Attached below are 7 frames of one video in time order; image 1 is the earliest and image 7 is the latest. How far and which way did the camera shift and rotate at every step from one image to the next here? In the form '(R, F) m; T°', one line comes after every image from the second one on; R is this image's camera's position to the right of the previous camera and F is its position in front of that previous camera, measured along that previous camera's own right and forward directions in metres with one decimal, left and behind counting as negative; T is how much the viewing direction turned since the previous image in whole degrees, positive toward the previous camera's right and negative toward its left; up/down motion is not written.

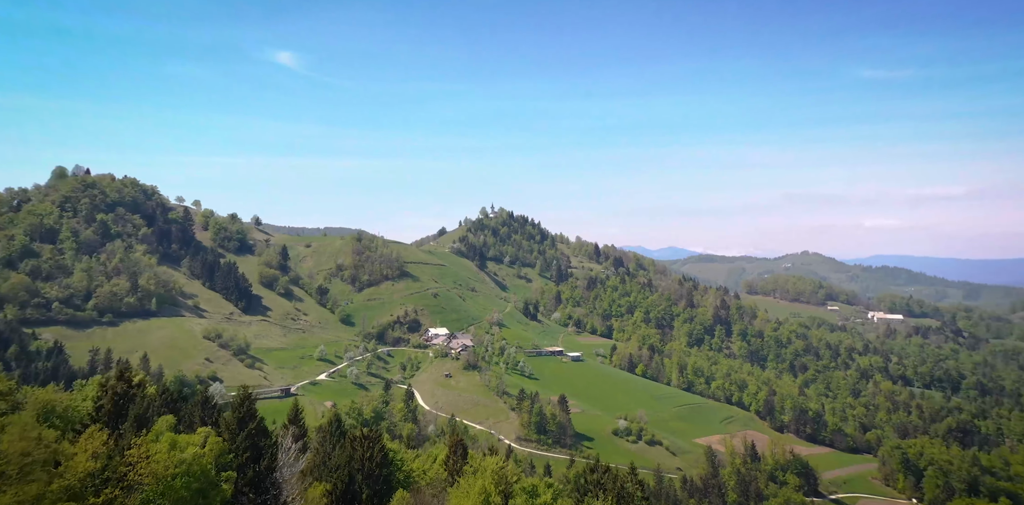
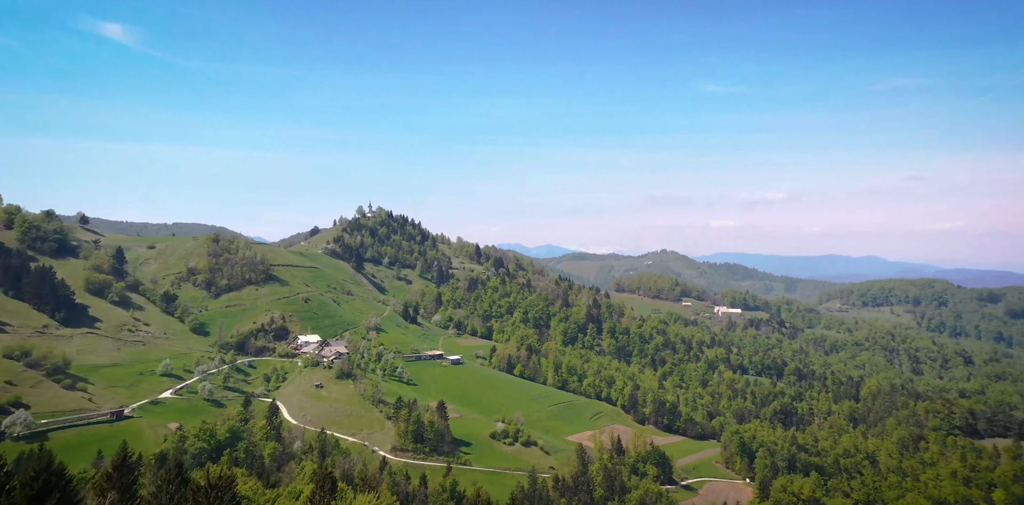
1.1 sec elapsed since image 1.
(-4.4, +1.8) m; +13°
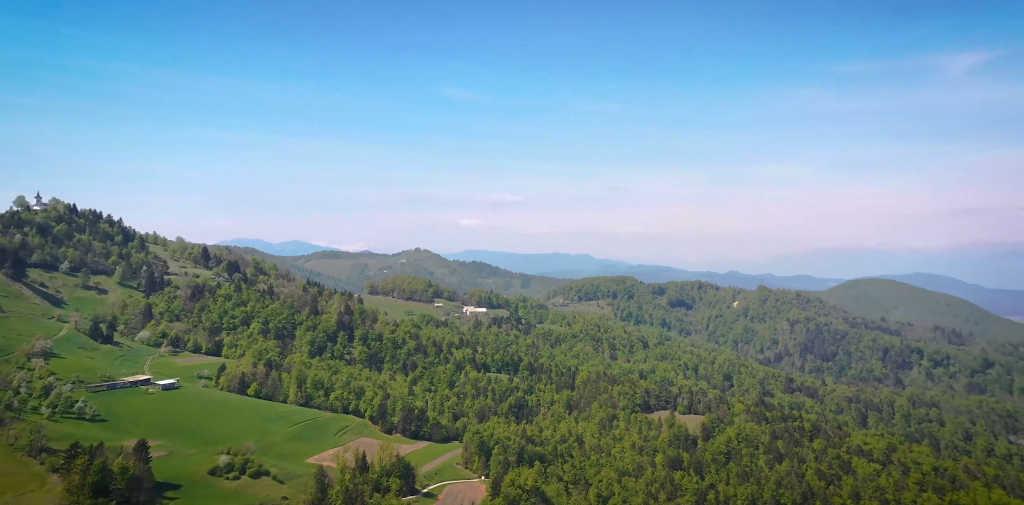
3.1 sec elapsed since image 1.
(-2.1, +6.6) m; +20°
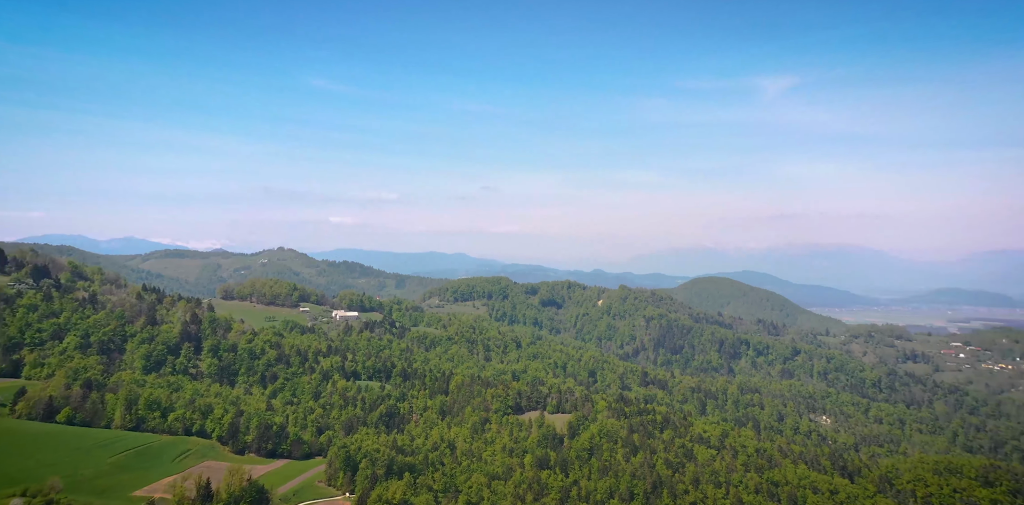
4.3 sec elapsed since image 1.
(-0.1, +4.3) m; +8°
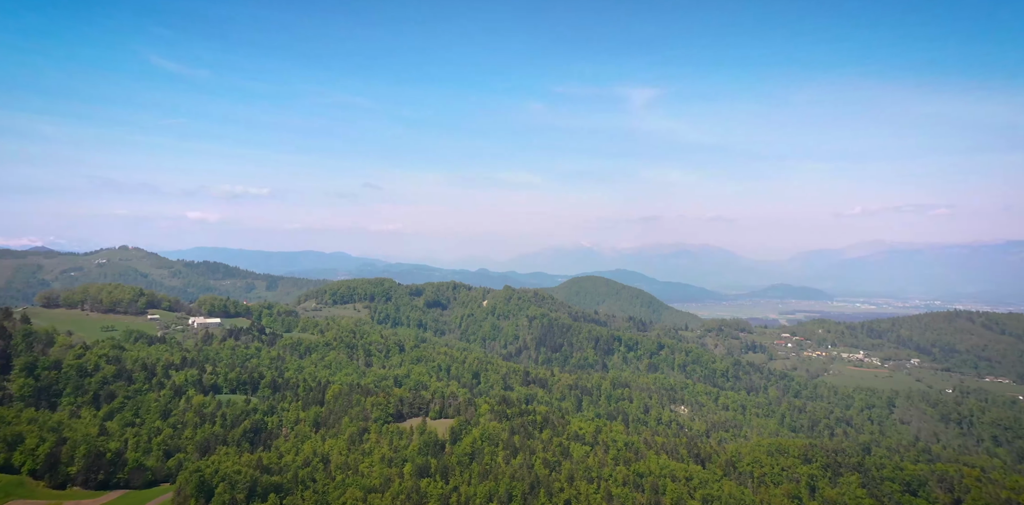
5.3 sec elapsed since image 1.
(+0.3, +4.8) m; +8°
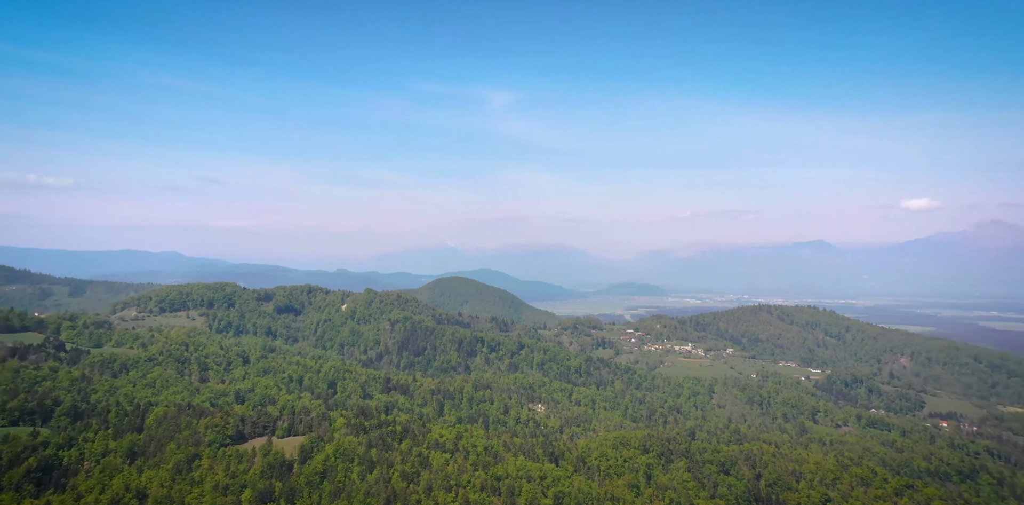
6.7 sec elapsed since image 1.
(+0.9, +7.8) m; +9°
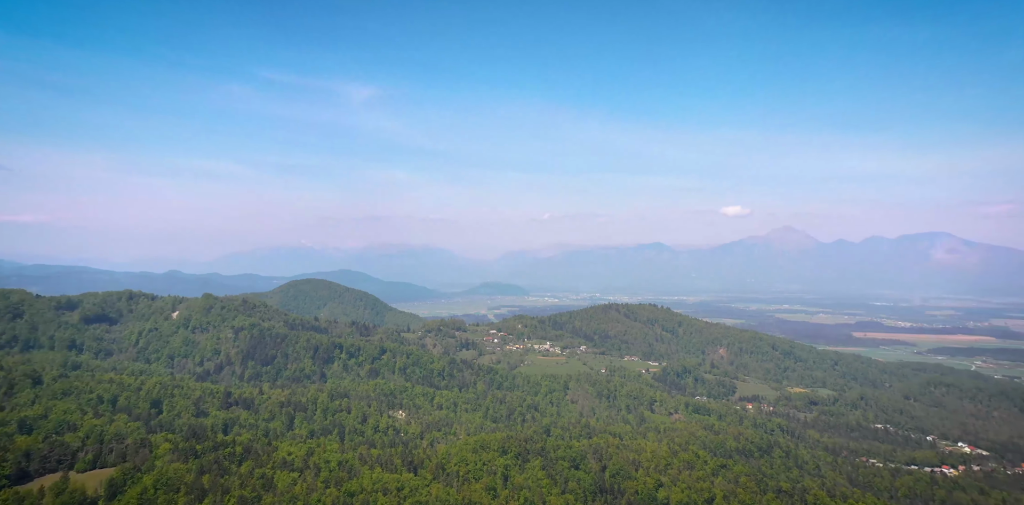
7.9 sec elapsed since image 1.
(+1.7, +10.9) m; +9°
